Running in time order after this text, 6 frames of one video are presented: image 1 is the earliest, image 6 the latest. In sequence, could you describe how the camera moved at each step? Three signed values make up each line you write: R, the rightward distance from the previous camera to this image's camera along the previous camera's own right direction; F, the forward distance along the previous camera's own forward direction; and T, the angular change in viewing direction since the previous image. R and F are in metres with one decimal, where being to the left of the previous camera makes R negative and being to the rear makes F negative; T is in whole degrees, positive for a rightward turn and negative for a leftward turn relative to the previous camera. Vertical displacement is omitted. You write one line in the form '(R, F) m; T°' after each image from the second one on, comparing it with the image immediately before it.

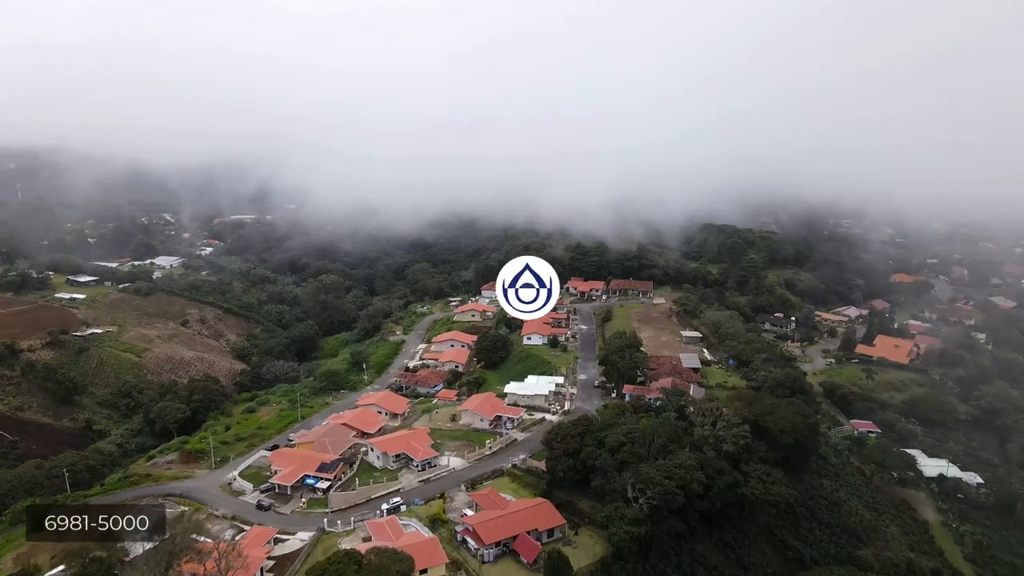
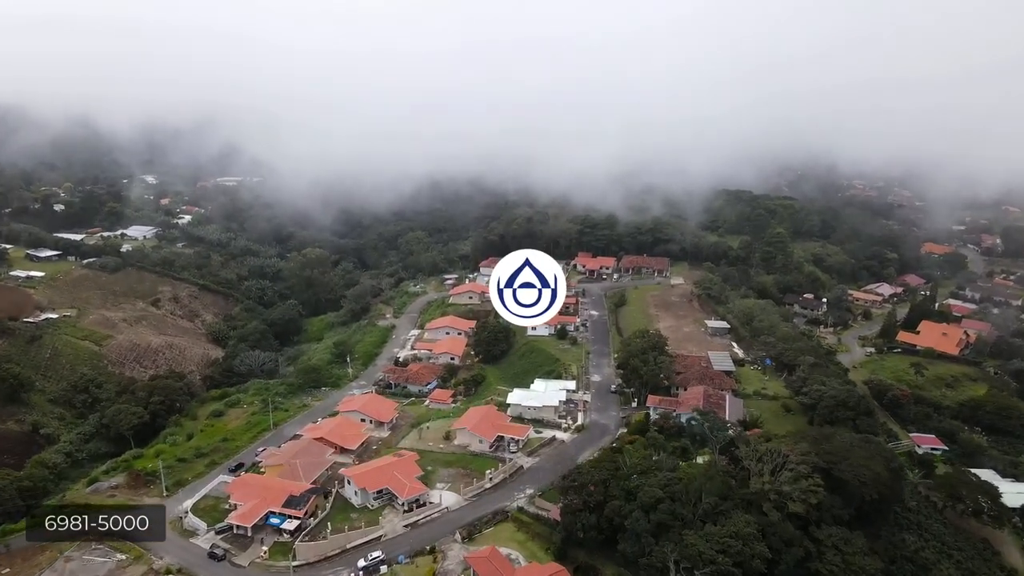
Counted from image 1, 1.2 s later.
(-0.2, +6.1) m; 0°
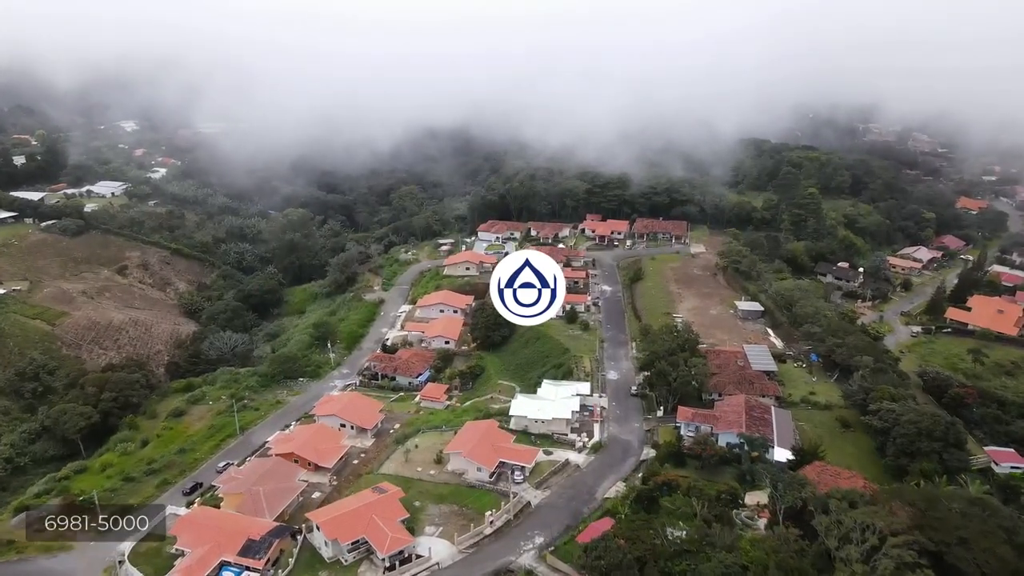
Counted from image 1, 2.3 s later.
(-0.2, +5.8) m; 0°
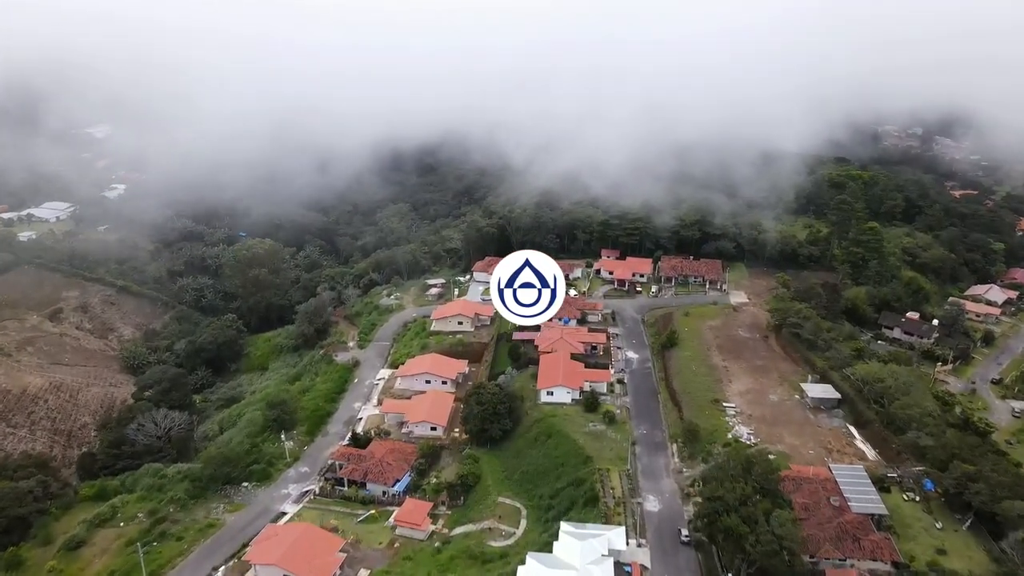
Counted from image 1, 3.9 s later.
(-0.2, +8.7) m; 0°
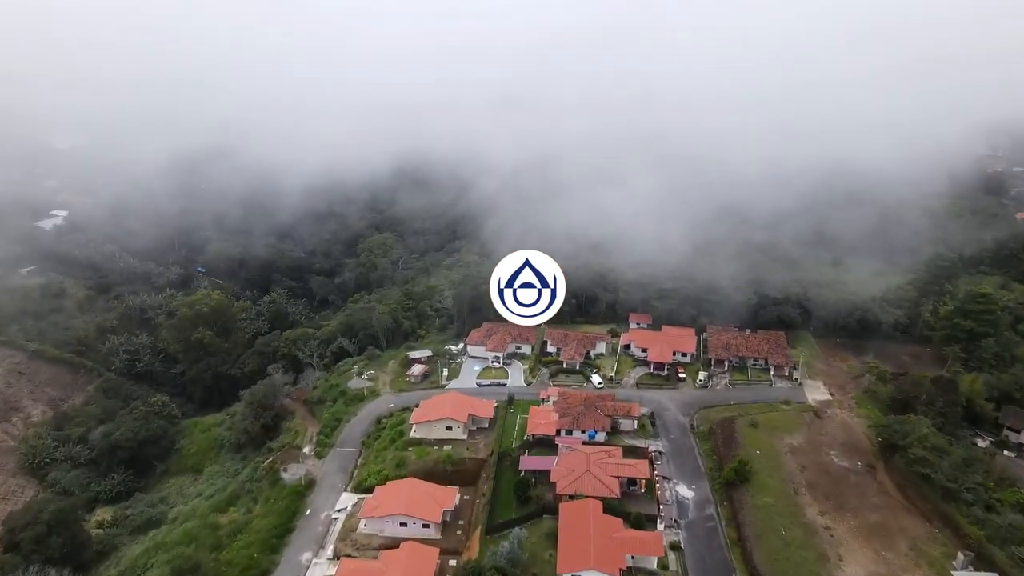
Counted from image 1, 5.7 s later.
(-0.3, +10.1) m; 0°
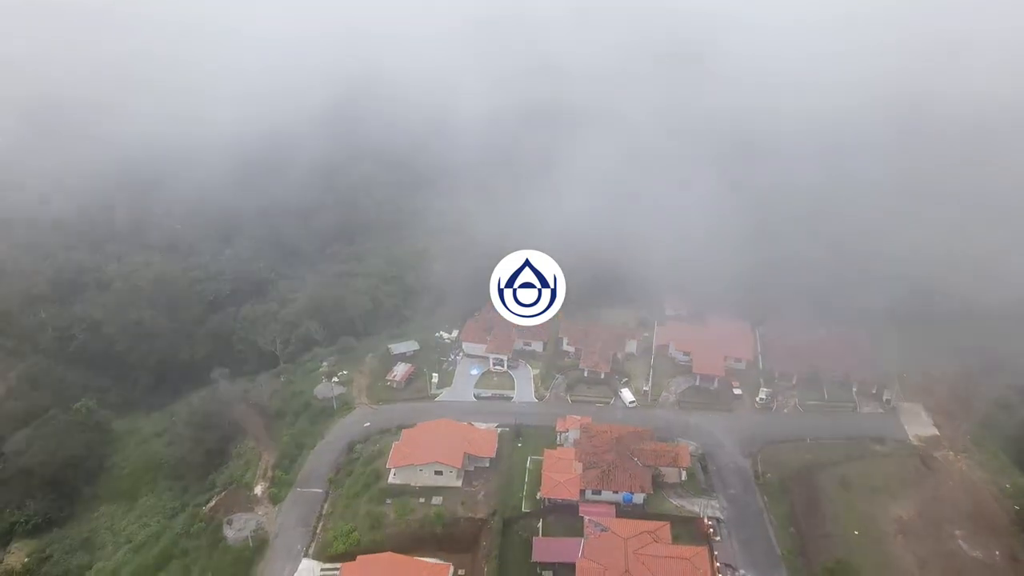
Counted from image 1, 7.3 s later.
(-0.2, +8.1) m; 0°
